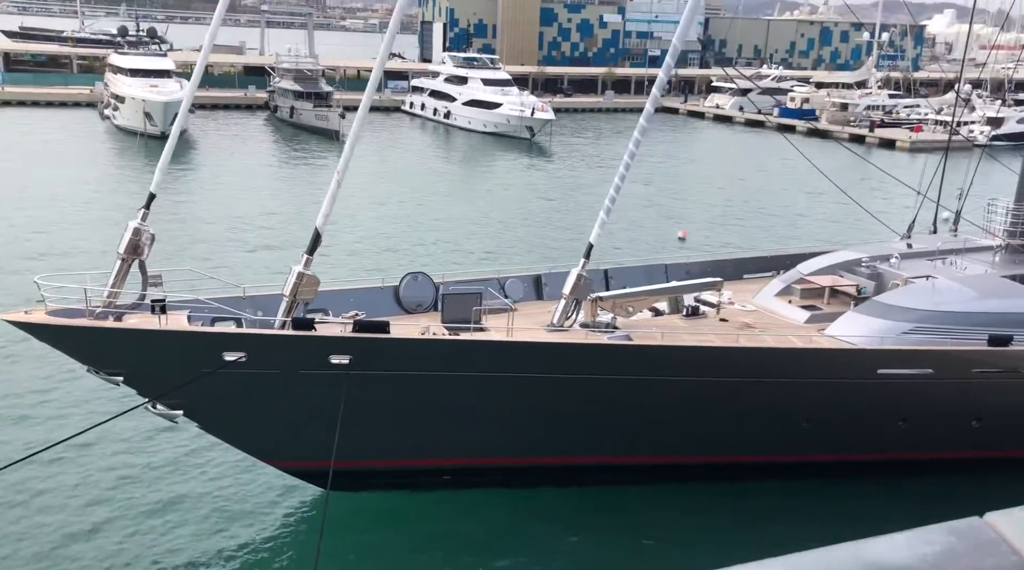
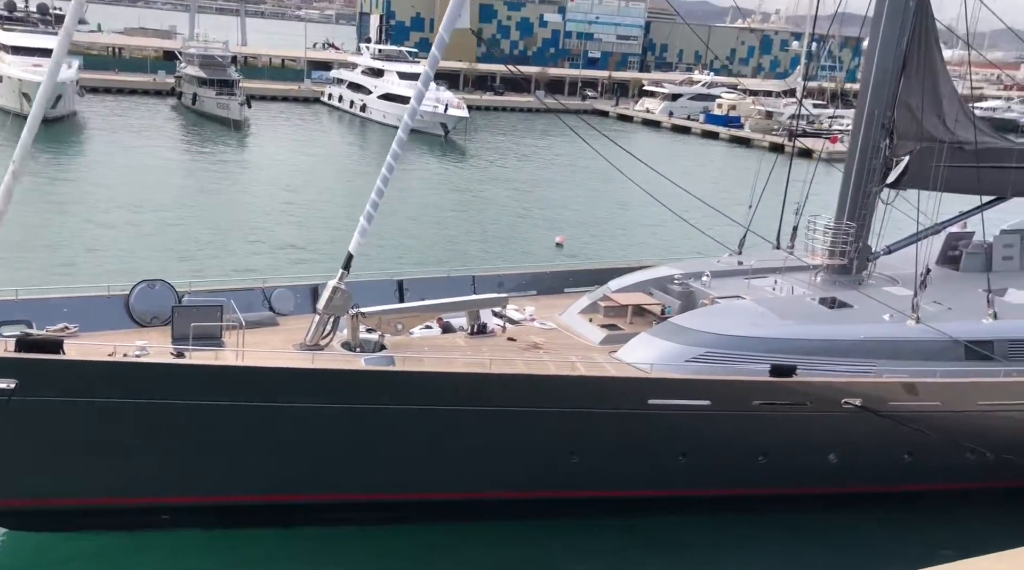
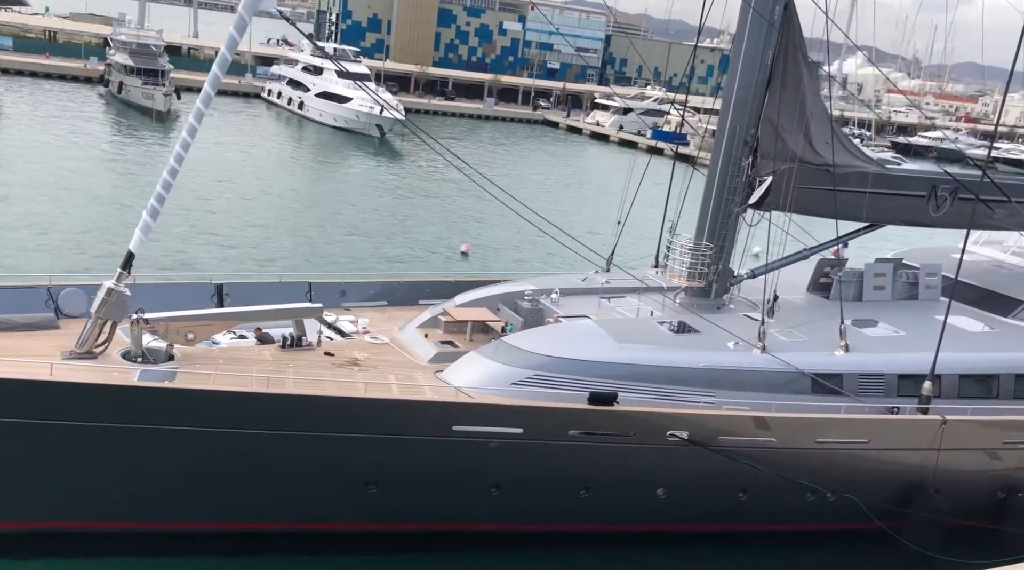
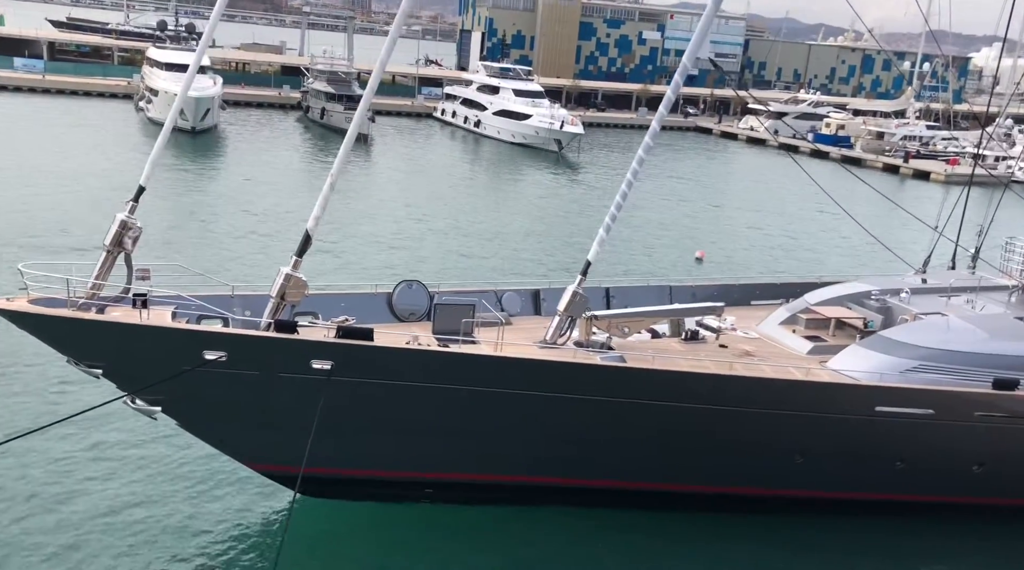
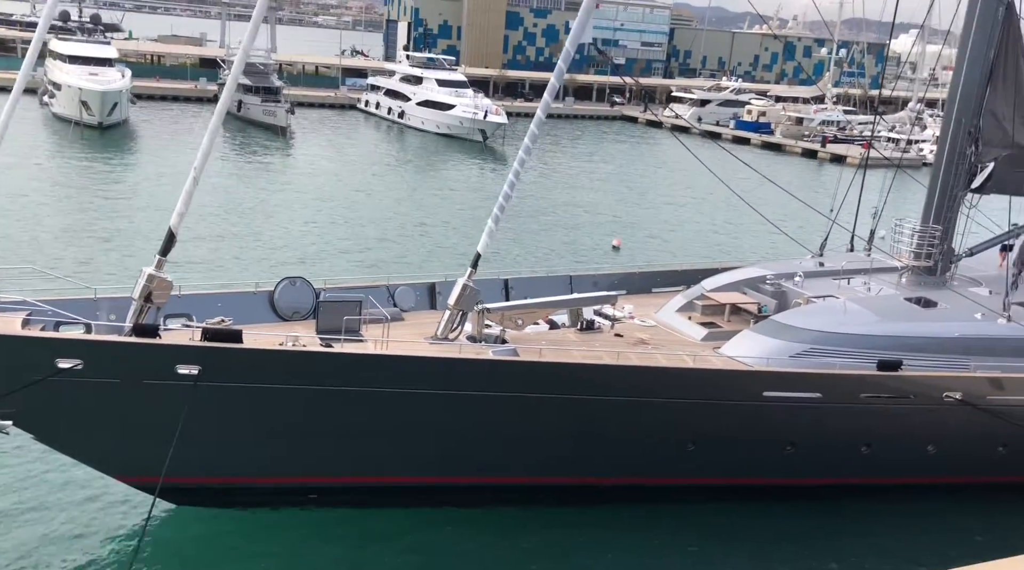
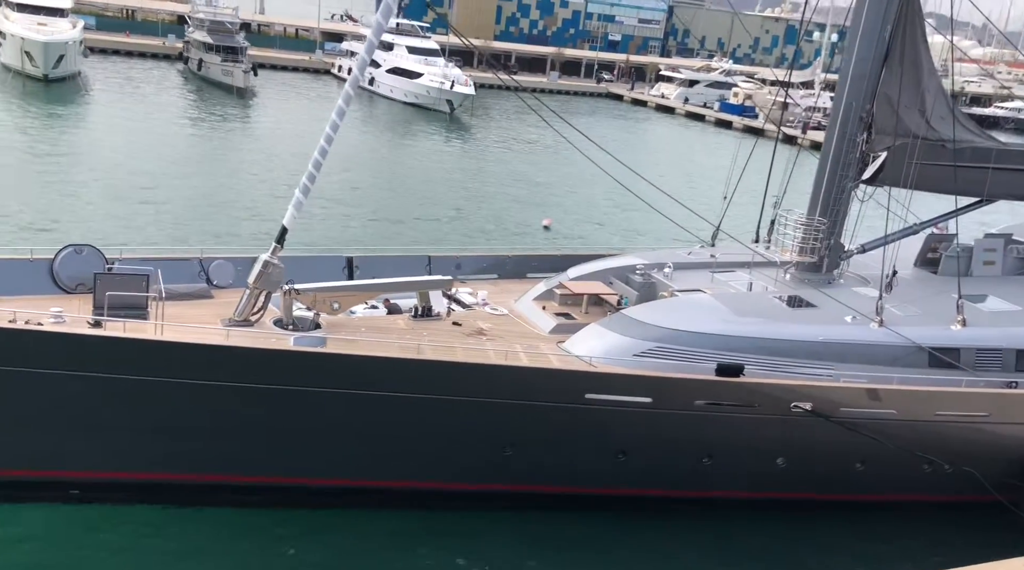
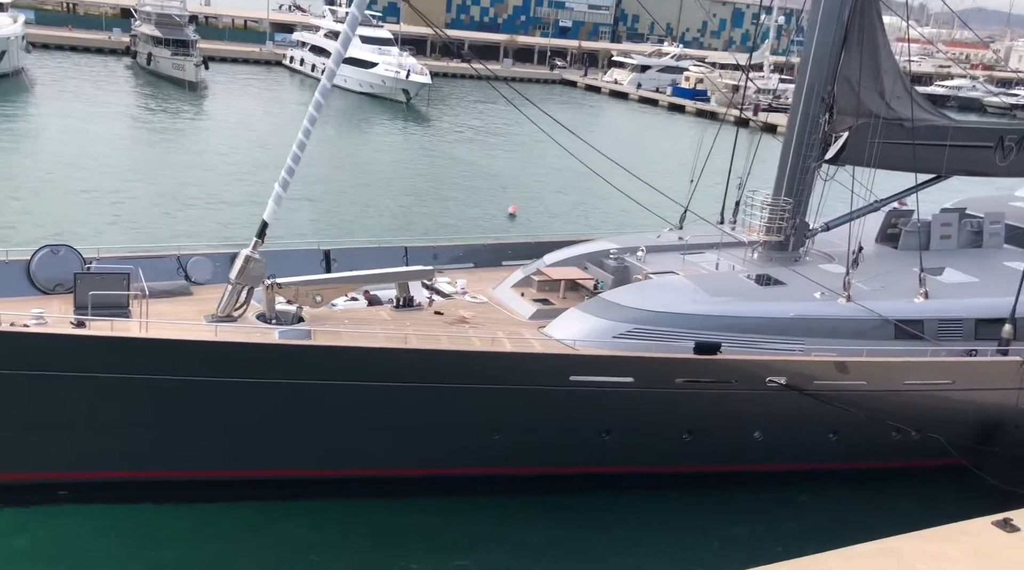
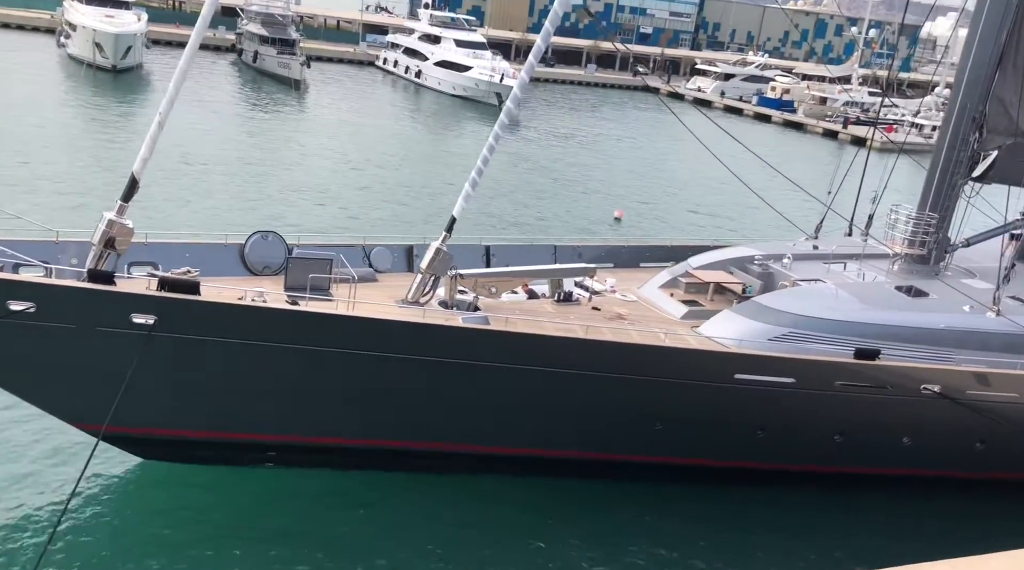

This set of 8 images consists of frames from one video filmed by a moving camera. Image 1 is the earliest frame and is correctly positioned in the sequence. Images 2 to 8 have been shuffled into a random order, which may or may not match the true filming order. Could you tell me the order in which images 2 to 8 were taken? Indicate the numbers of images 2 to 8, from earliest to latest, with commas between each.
4, 5, 8, 2, 7, 6, 3
